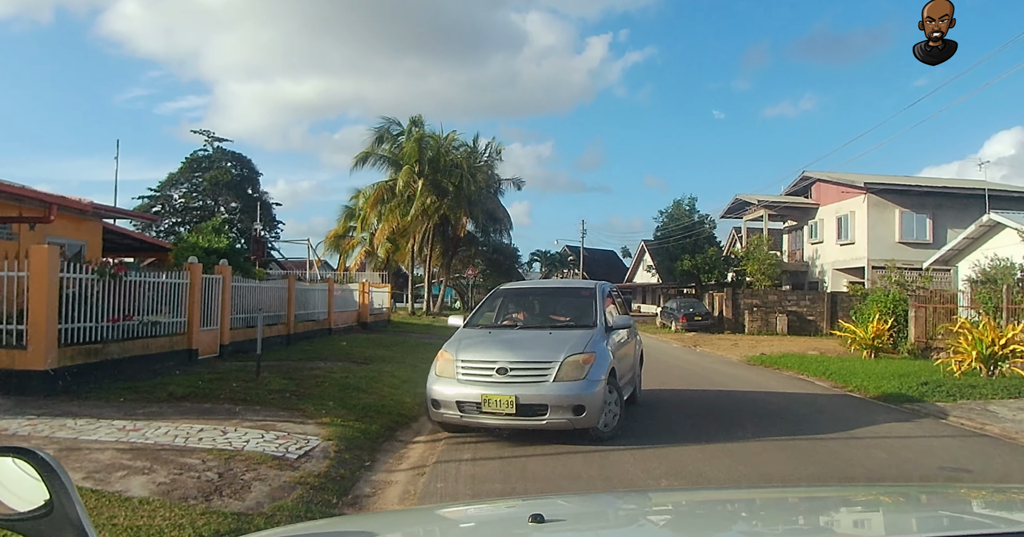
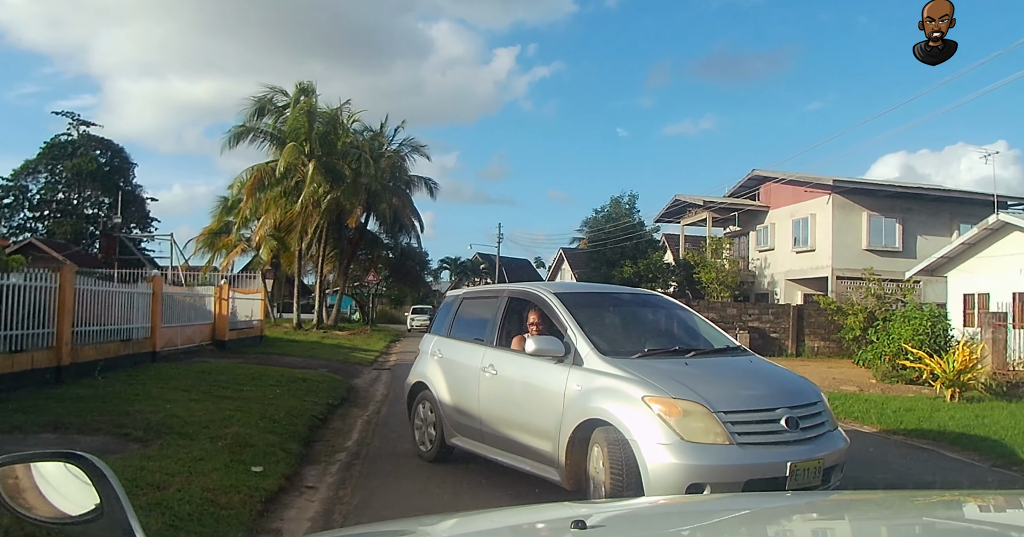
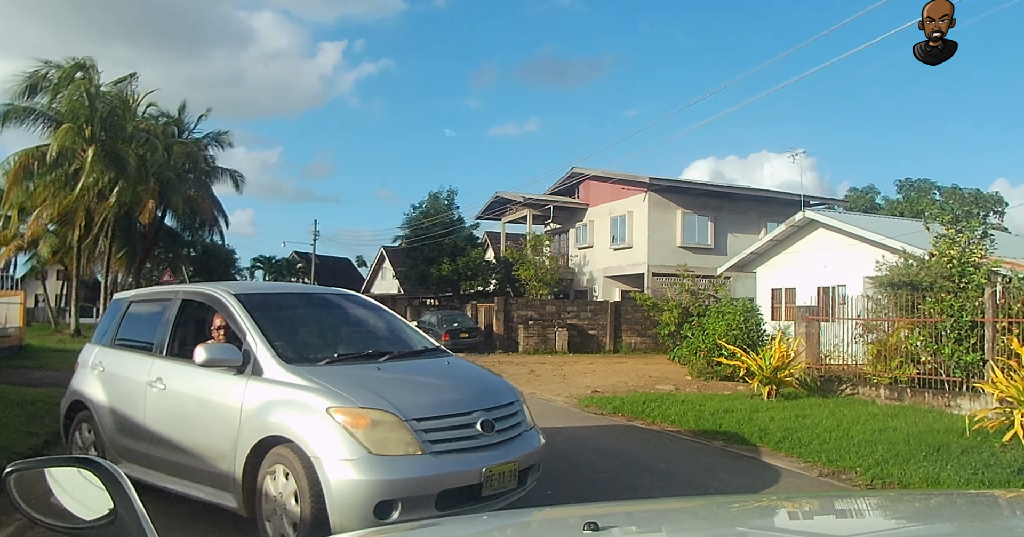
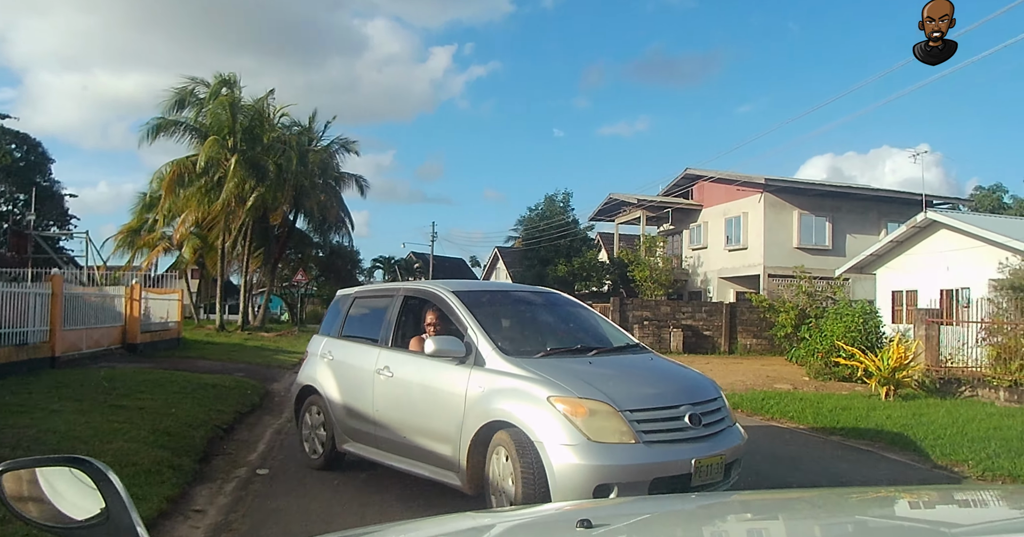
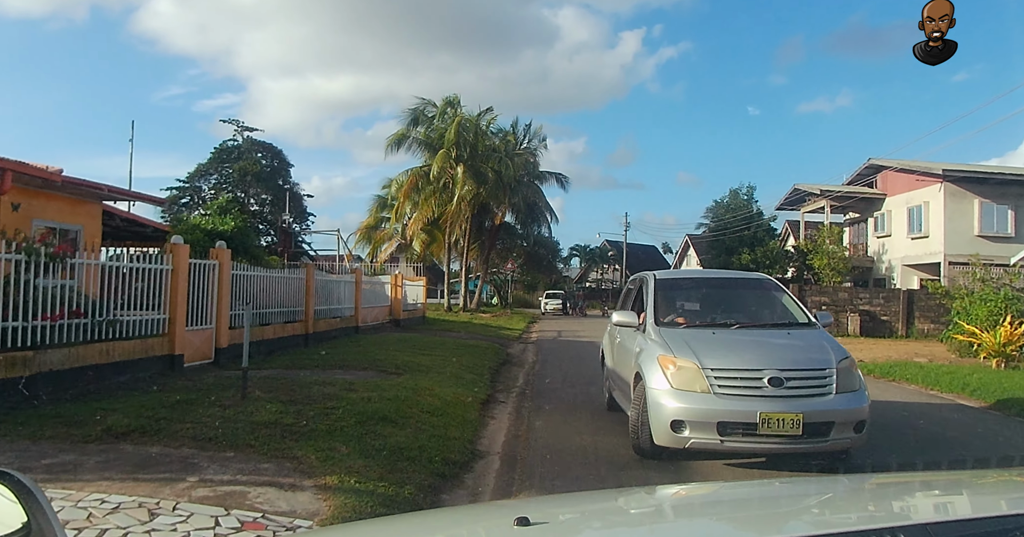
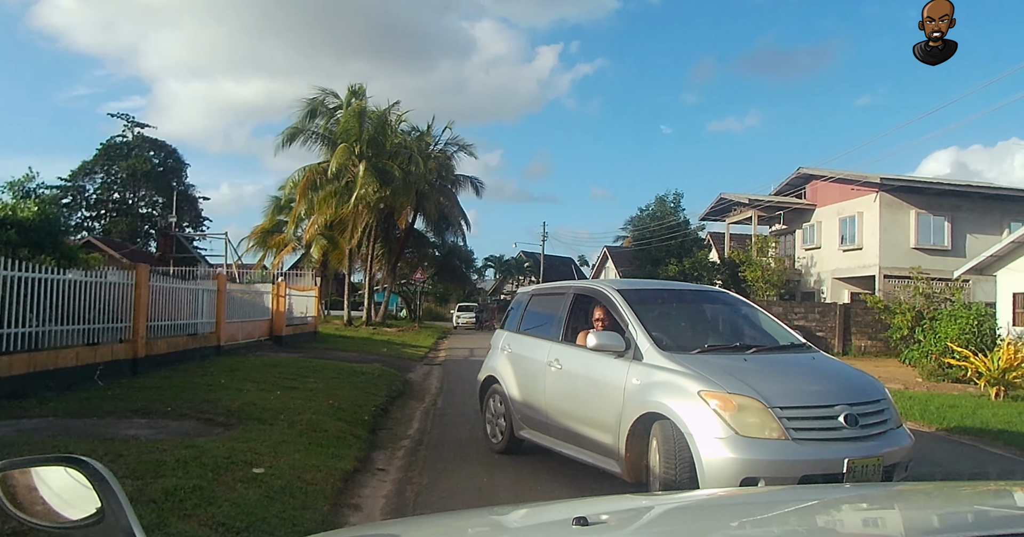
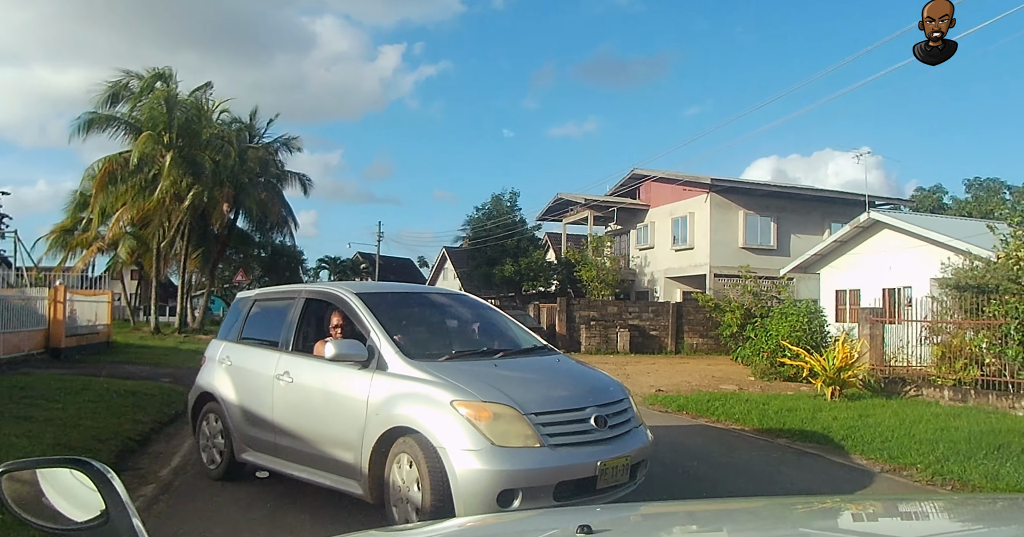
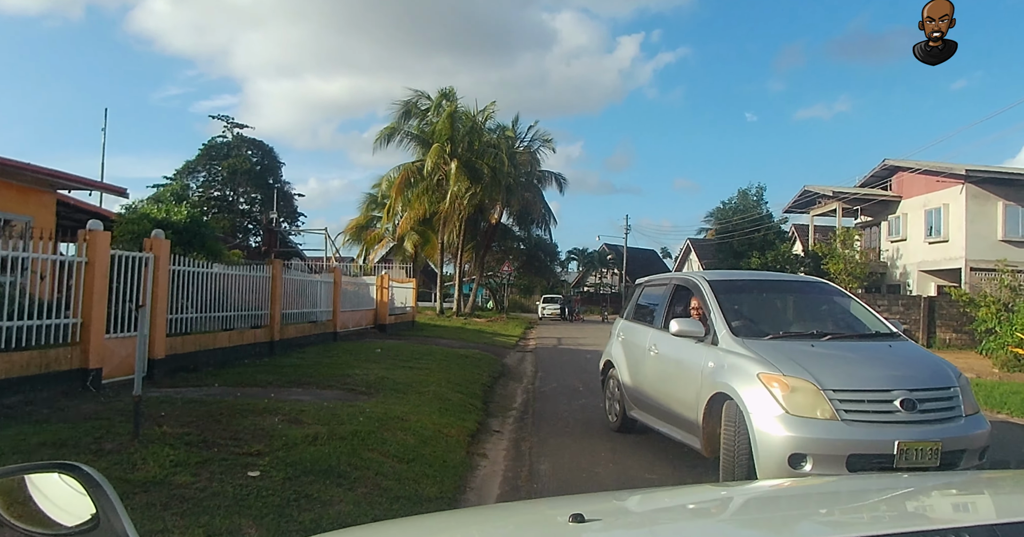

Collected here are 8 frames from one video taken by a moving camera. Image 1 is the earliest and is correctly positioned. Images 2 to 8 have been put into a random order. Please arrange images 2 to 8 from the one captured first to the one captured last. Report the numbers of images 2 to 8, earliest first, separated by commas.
5, 8, 6, 2, 4, 7, 3
